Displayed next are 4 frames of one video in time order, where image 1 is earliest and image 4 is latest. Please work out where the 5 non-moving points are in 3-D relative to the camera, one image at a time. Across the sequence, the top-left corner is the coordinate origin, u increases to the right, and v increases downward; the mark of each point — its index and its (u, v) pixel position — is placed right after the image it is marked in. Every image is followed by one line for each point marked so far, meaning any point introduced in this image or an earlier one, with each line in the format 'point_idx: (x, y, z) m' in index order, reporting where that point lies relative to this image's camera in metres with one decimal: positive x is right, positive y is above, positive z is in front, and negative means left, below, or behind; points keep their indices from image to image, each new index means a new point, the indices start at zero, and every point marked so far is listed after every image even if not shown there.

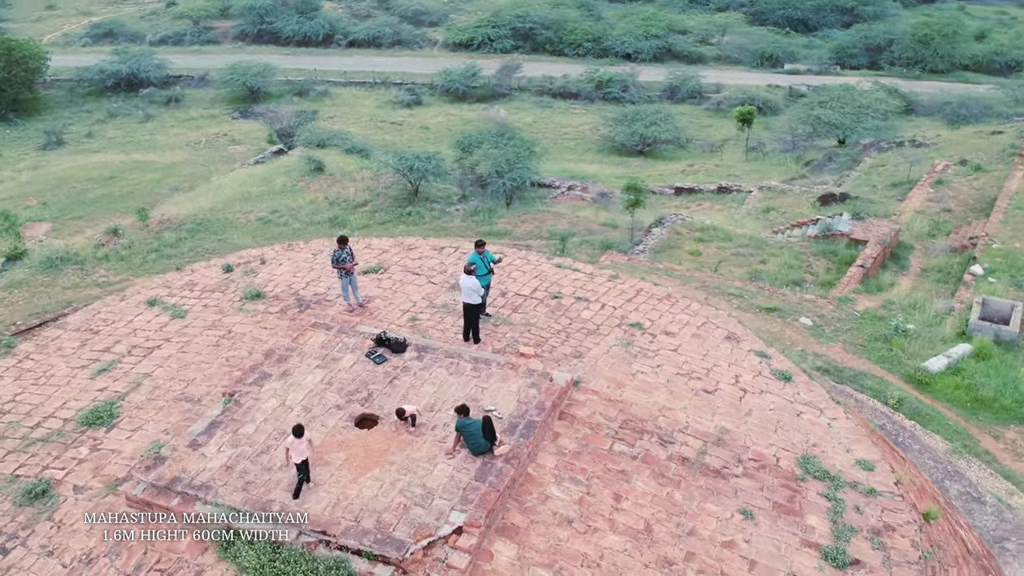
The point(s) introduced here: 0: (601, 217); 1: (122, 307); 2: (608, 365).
0: (+1.4, +1.1, +15.5) m
1: (-2.6, -0.1, +6.6) m
2: (+0.6, -0.4, +5.7) m
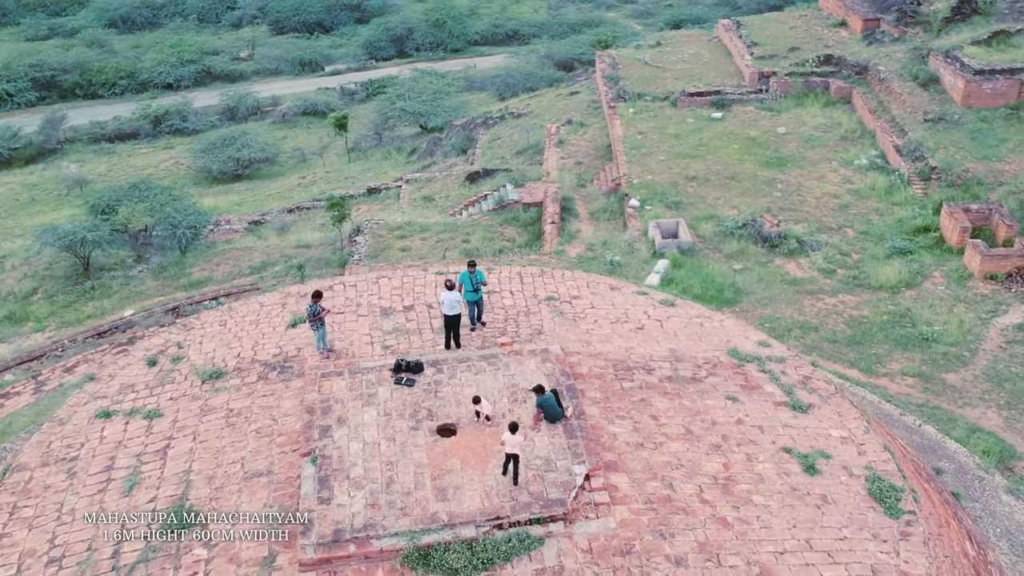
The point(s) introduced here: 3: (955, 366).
0: (-3.6, +0.8, +16.0) m
1: (-2.8, -0.9, +6.3) m
2: (+0.4, -0.3, +6.9) m
3: (+4.8, -0.8, +10.8) m
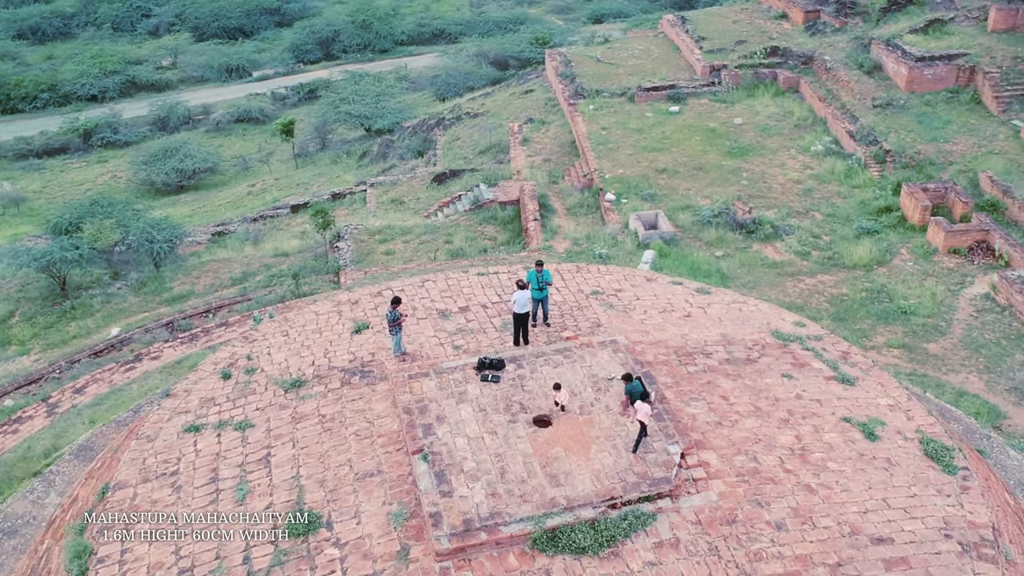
0: (-4.0, +0.6, +16.1) m
1: (-2.3, -1.0, +6.5) m
2: (+0.8, -0.3, +7.4) m
3: (+4.9, -0.6, +11.6) m
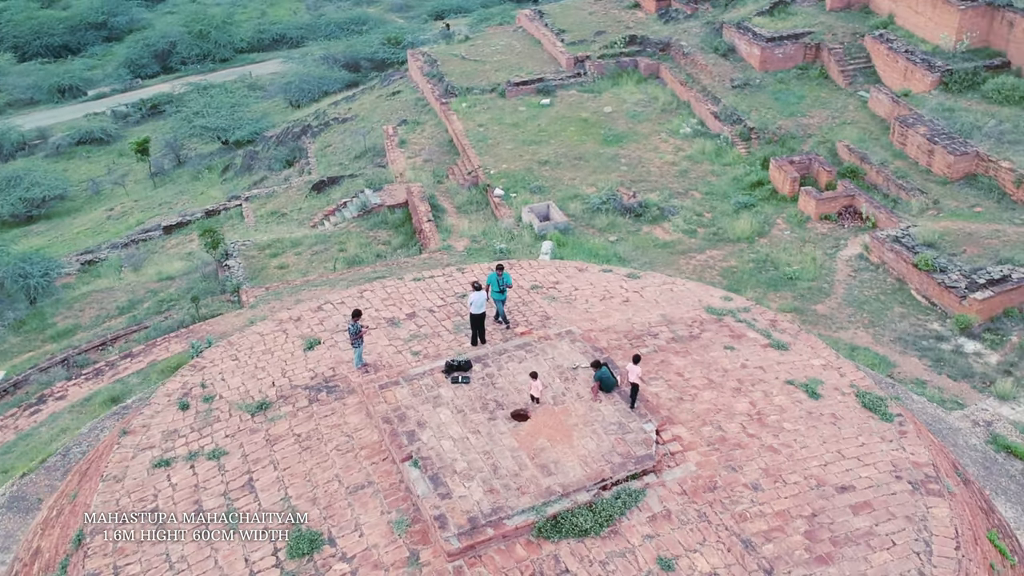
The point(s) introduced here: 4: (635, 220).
0: (-5.7, +0.2, +15.5) m
1: (-2.4, -1.2, +6.3) m
2: (+0.4, -0.2, +7.6) m
3: (+3.9, -0.1, +12.4) m
4: (+1.8, +1.0, +14.4) m
